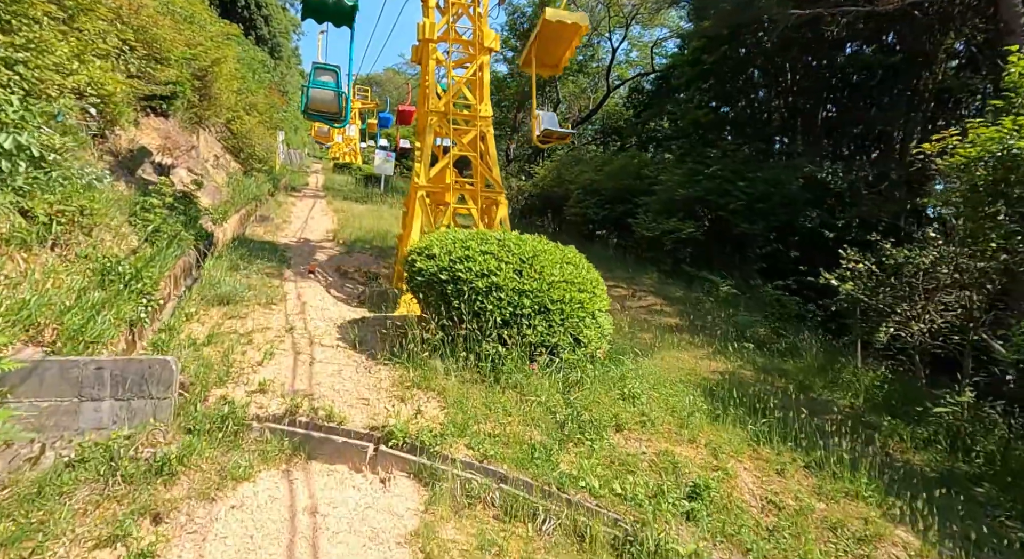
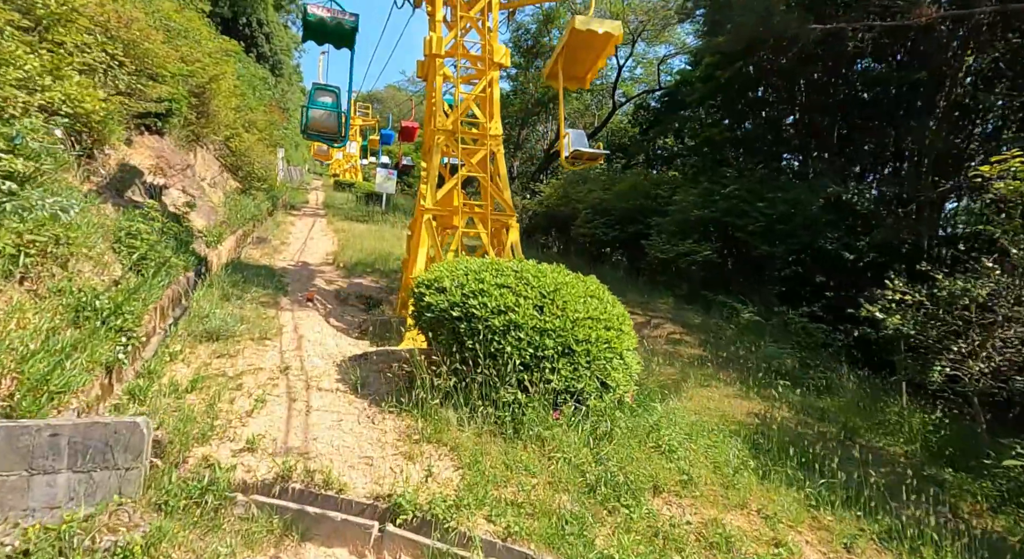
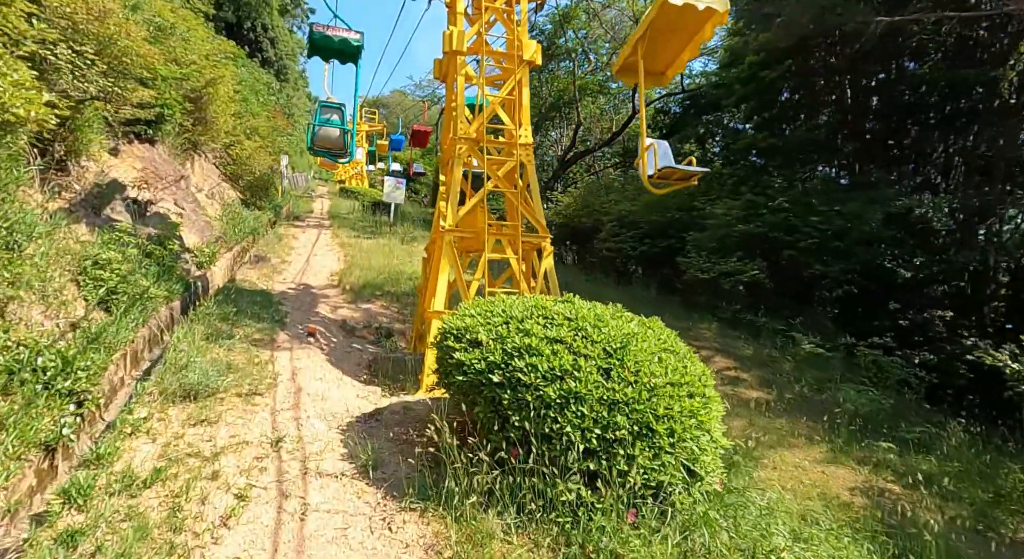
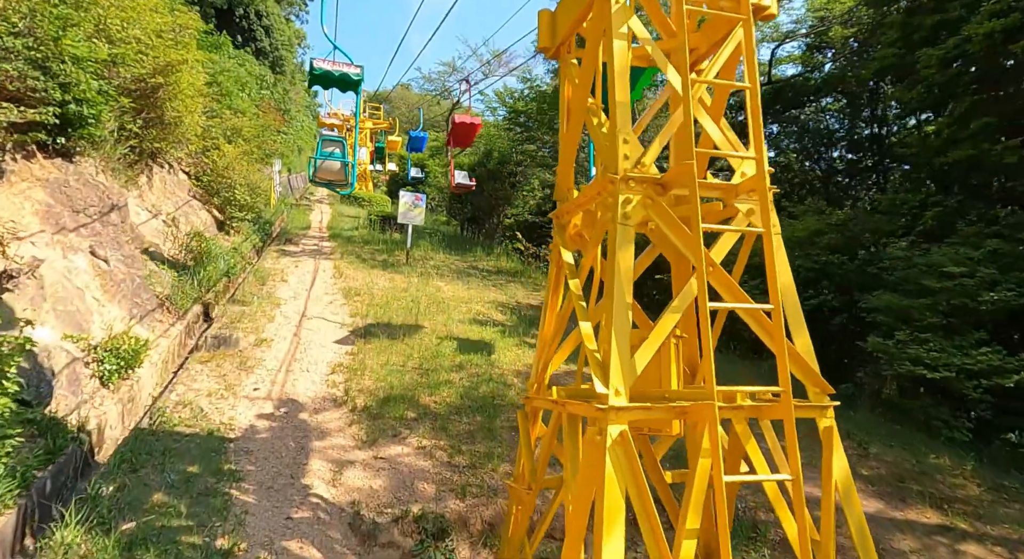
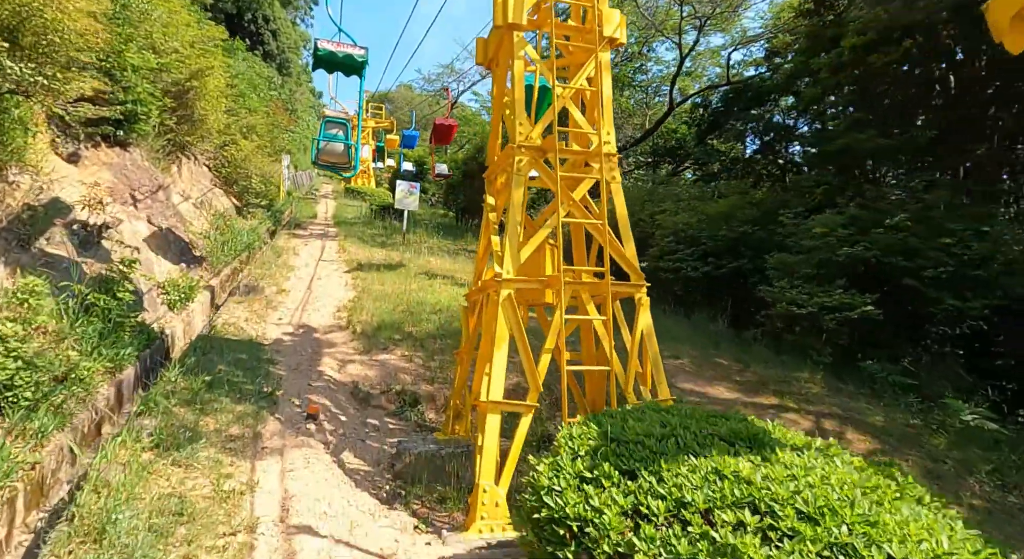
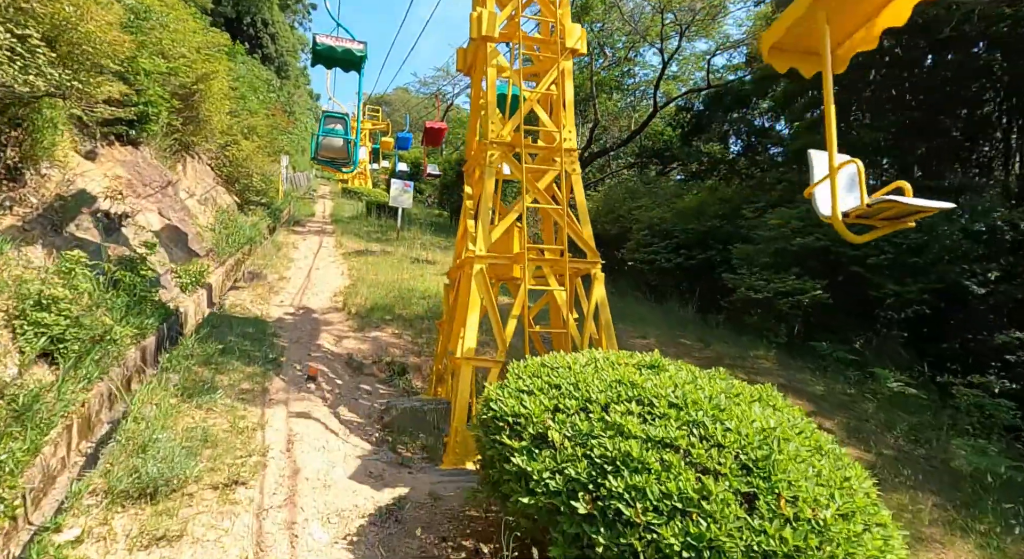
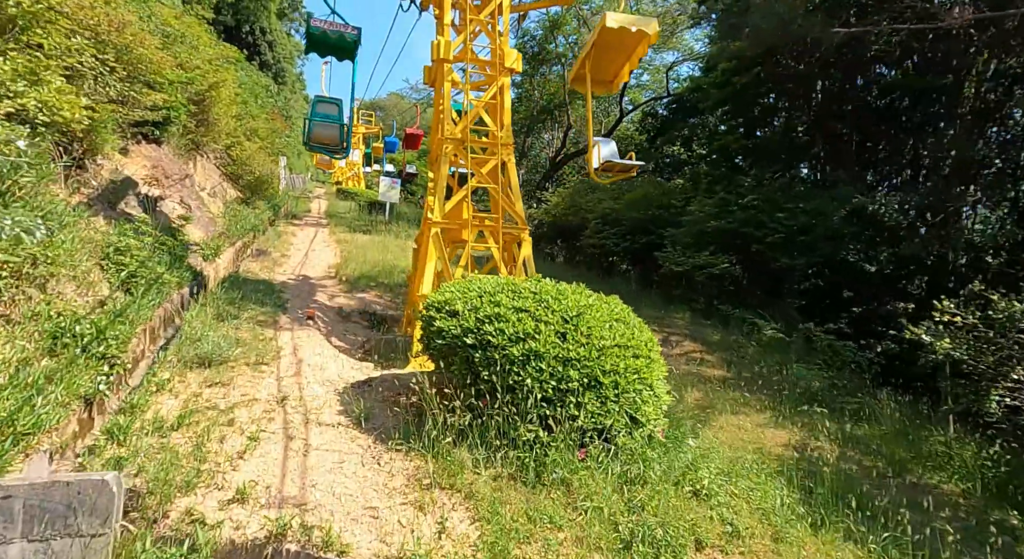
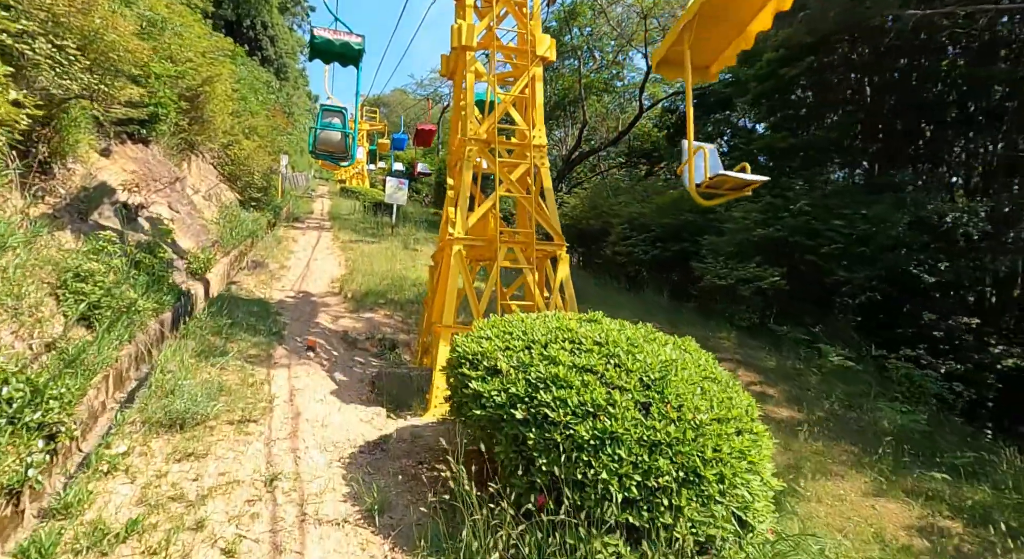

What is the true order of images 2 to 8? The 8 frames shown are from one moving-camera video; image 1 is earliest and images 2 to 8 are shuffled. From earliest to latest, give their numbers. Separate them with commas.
2, 7, 3, 8, 6, 5, 4
